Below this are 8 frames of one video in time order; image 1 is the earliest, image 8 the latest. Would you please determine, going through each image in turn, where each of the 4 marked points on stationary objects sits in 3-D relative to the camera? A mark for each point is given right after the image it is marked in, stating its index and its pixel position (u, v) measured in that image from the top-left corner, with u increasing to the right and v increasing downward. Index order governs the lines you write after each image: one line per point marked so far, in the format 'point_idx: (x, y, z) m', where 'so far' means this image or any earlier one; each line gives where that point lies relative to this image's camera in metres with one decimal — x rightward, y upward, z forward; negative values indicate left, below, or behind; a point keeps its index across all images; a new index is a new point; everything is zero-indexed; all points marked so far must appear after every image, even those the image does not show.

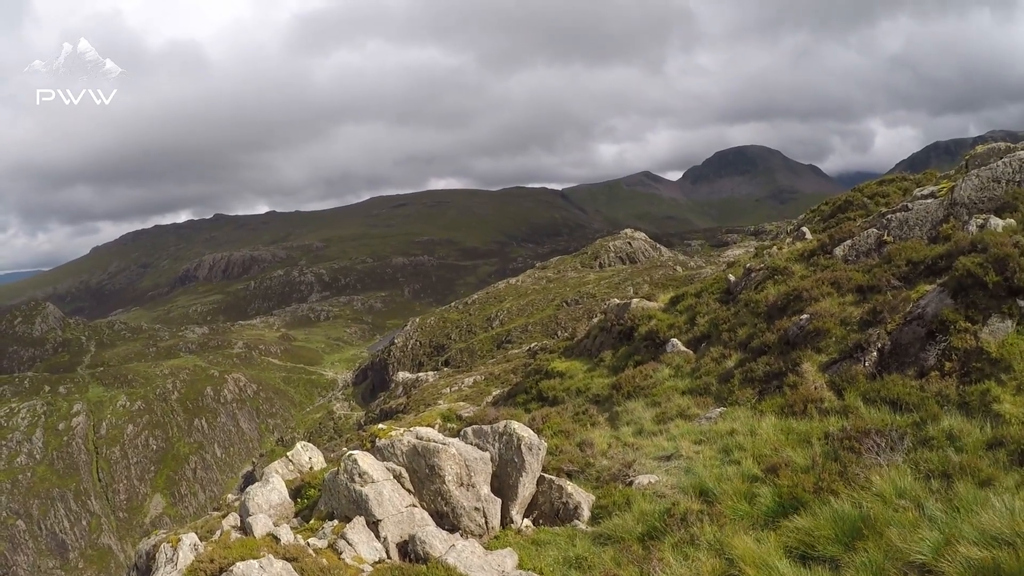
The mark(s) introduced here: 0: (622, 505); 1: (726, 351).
0: (+3.4, -6.4, +13.0) m
1: (+8.4, -2.5, +18.6) m
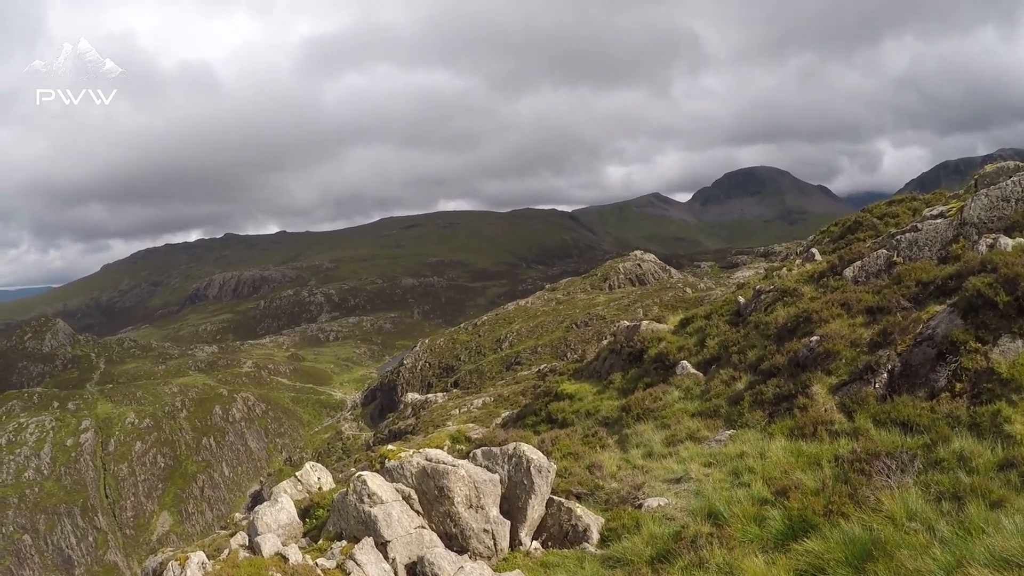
0: (+3.6, -6.9, +12.9) m
1: (+8.8, -3.3, +18.6) m
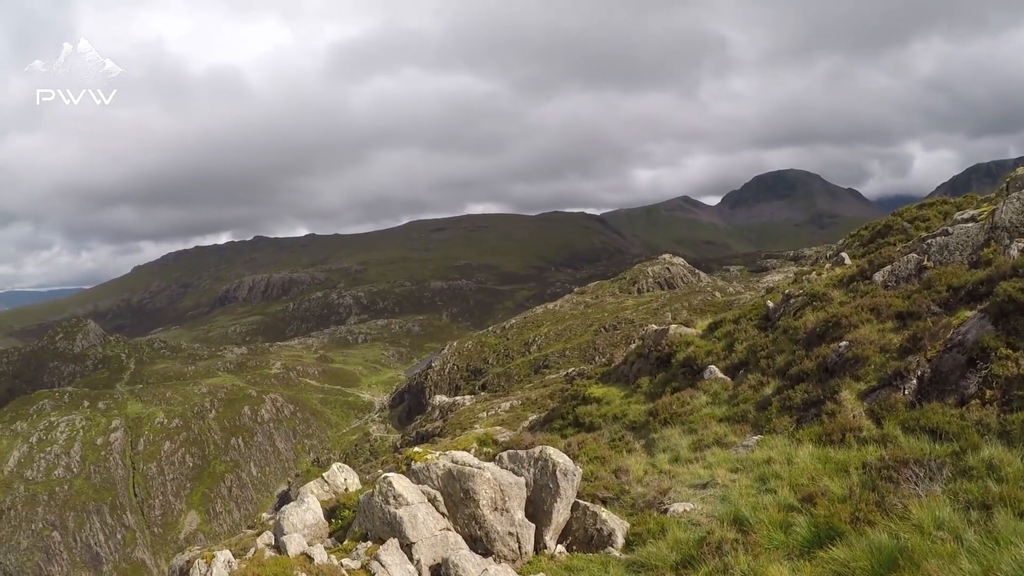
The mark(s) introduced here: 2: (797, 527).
0: (+4.2, -7.0, +13.0) m
1: (+9.8, -3.5, +18.3) m
2: (+6.6, -5.5, +10.7) m
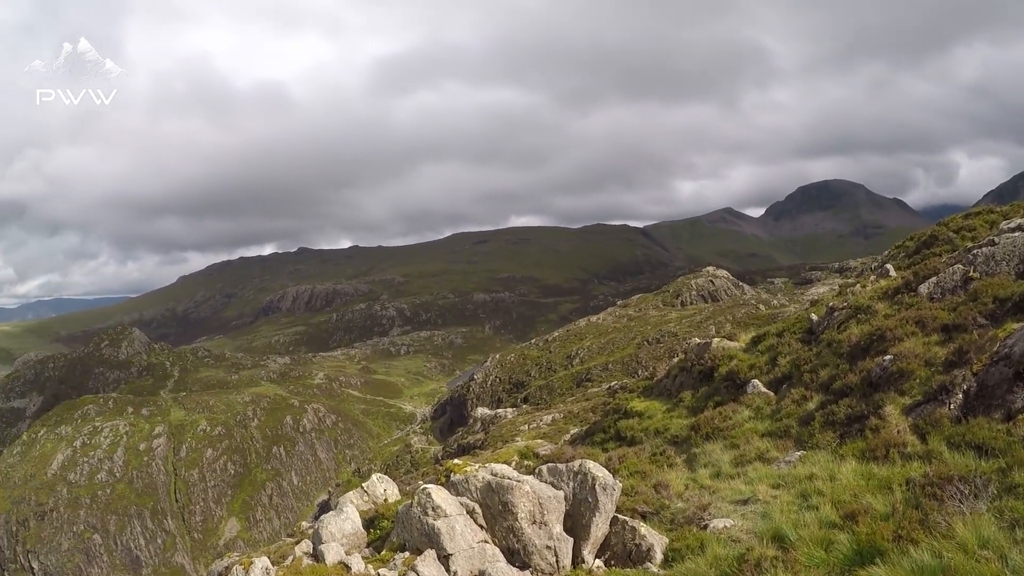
0: (+5.2, -7.2, +13.0) m
1: (+11.3, -4.0, +17.8) m
2: (+7.3, -5.8, +10.5) m
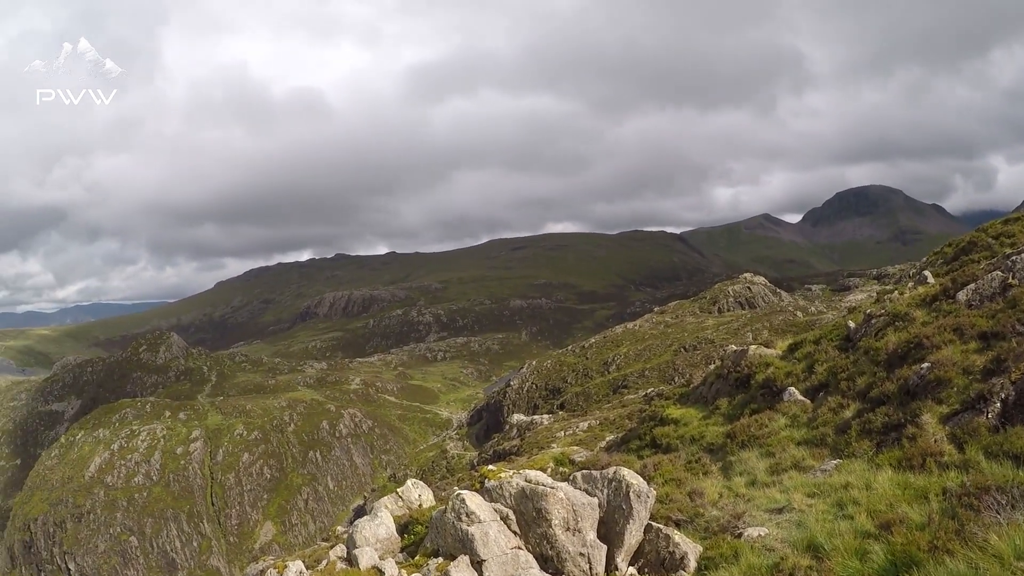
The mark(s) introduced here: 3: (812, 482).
0: (+6.0, -7.4, +13.0) m
1: (+12.5, -4.3, +17.4) m
2: (+8.0, -5.9, +10.4) m
3: (+9.5, -6.1, +14.9) m
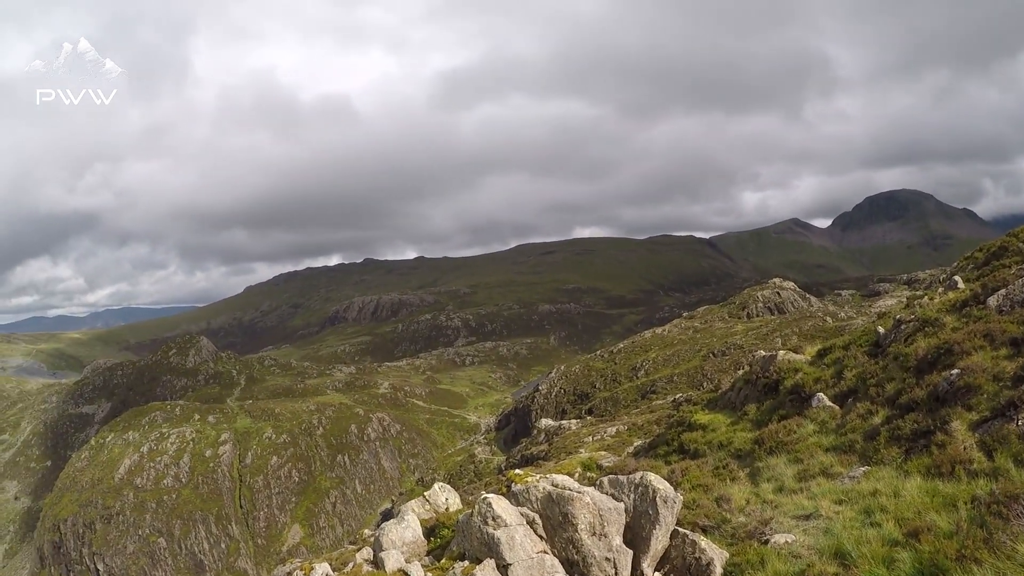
0: (+6.7, -7.5, +13.0) m
1: (+13.4, -4.5, +17.1) m
2: (+8.5, -6.0, +10.3) m
3: (+10.2, -6.3, +14.7) m
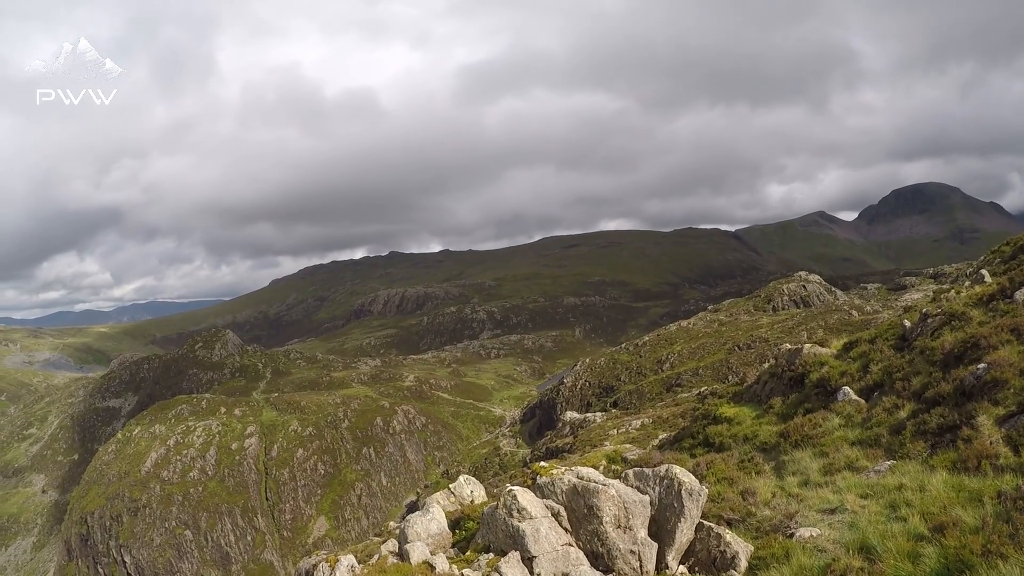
0: (+7.3, -7.4, +13.2) m
1: (+14.3, -4.2, +16.9) m
2: (+9.0, -5.9, +10.4) m
3: (+11.0, -6.1, +14.6) m
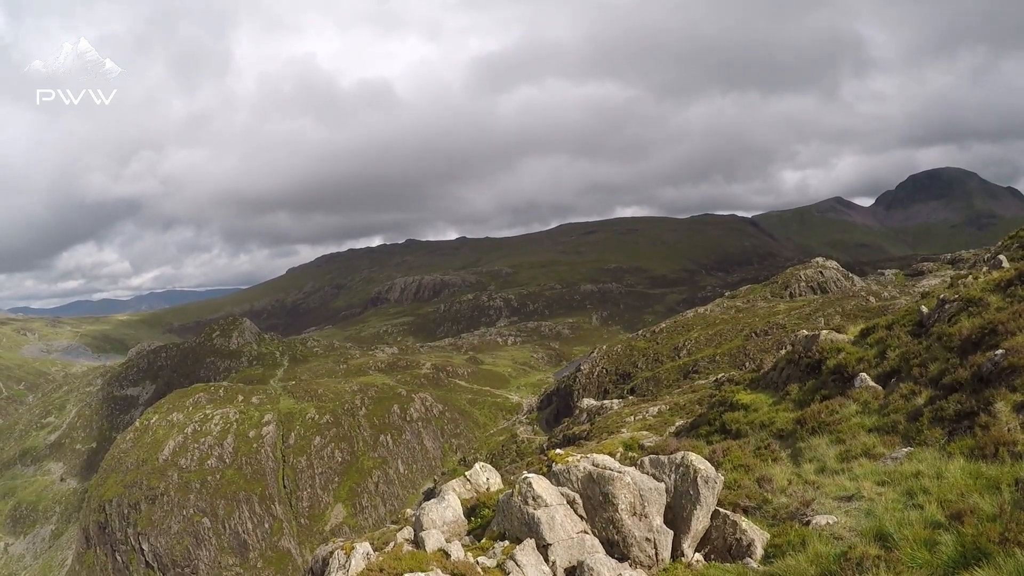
0: (+7.8, -7.1, +13.2) m
1: (+14.7, -3.7, +16.6) m
2: (+9.4, -5.6, +10.3) m
3: (+11.4, -5.7, +14.5) m
